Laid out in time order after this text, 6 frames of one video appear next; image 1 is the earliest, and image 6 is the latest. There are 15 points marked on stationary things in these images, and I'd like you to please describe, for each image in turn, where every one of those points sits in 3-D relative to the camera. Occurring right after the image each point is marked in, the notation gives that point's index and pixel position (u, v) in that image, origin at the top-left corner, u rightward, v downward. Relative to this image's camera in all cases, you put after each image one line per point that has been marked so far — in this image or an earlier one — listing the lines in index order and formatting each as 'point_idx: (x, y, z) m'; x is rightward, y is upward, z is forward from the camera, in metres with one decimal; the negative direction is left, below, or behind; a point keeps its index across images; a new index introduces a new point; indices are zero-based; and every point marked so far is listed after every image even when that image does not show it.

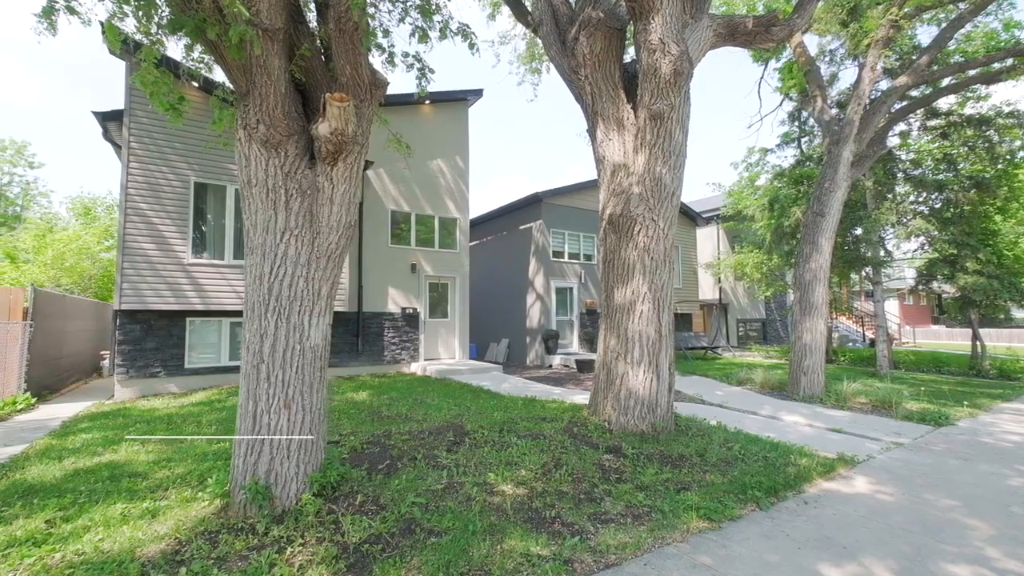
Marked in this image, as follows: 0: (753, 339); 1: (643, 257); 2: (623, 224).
0: (+9.8, -2.1, +18.3) m
1: (+1.5, +0.4, +5.1) m
2: (+1.3, +0.7, +5.2) m
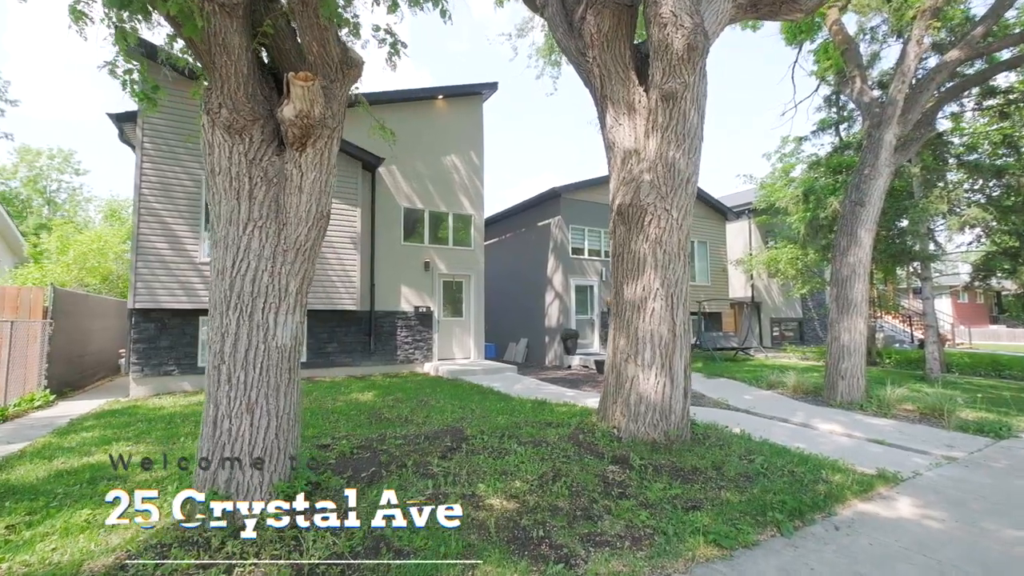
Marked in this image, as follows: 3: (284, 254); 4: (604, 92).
0: (+10.6, -2.0, +17.3) m
1: (+1.5, +0.4, +4.7) m
2: (+1.3, +0.8, +4.8) m
3: (-1.5, +0.2, +2.9) m
4: (+1.1, +2.3, +5.3) m
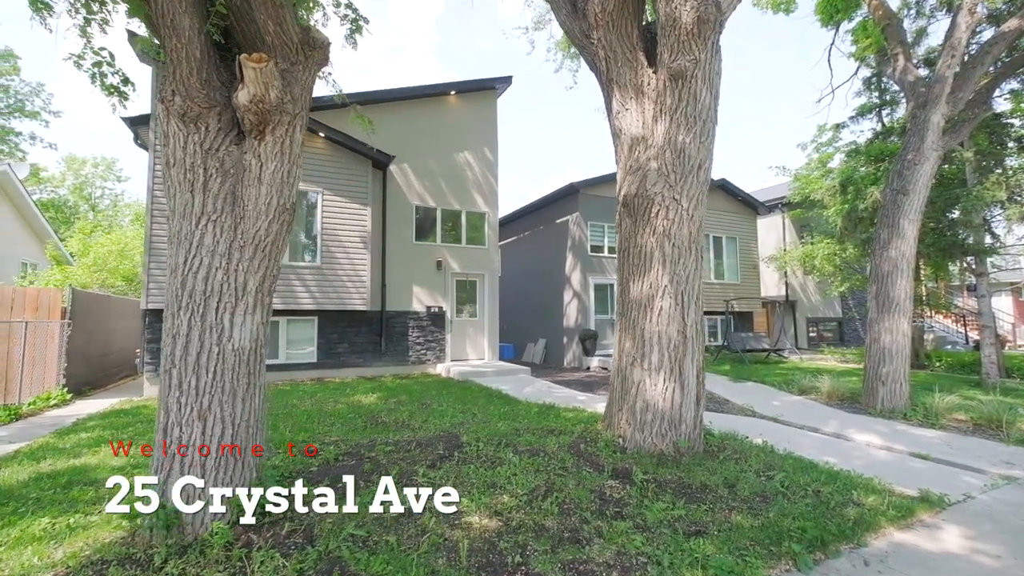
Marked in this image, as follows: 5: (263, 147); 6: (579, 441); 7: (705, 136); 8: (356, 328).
0: (+11.4, -1.9, +16.3) m
1: (+1.4, +0.4, +4.3) m
2: (+1.2, +0.8, +4.4) m
3: (-1.6, +0.2, +2.7) m
4: (+1.1, +2.3, +4.9) m
5: (-1.5, +0.9, +2.7) m
6: (+0.7, -1.5, +4.5) m
7: (+1.9, +1.5, +4.4) m
8: (-3.1, -0.8, +8.9) m
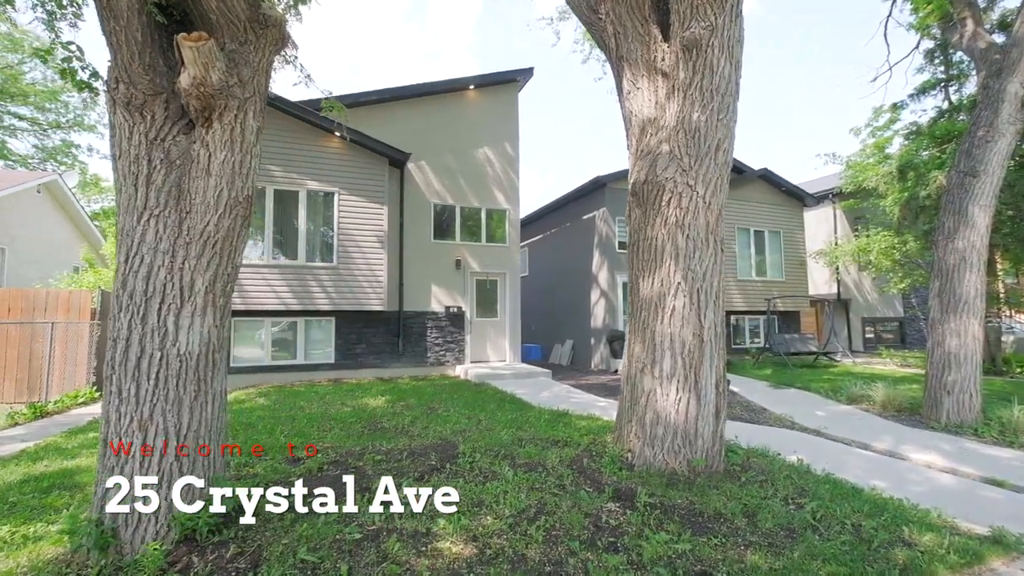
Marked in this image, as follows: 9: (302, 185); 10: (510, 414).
0: (+12.4, -1.8, +14.9) m
1: (+1.4, +0.4, +3.8) m
2: (+1.2, +0.8, +4.0) m
3: (-1.8, +0.2, +2.5) m
4: (+1.1, +2.3, +4.5) m
5: (-1.7, +0.9, +2.5) m
6: (+0.6, -1.5, +4.1) m
7: (+1.8, +1.5, +3.9) m
8: (-2.7, -0.8, +8.8) m
9: (-3.8, +1.9, +8.1) m
10: (0.0, -1.6, +5.7) m
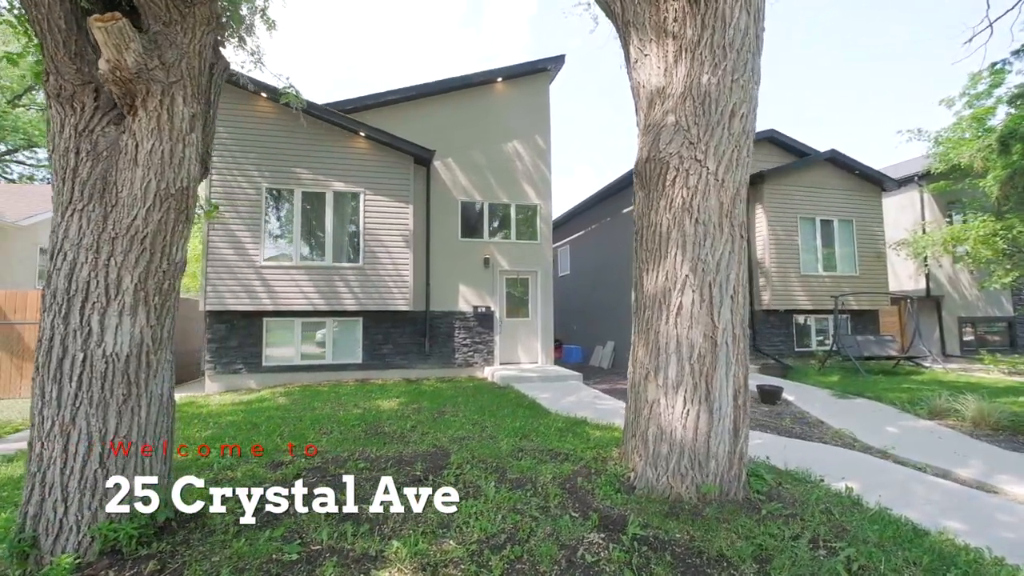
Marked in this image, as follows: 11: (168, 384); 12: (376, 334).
0: (+13.6, -1.6, +12.8) m
1: (+1.2, +0.5, +3.2) m
2: (+1.1, +0.9, +3.4) m
3: (-2.1, +0.2, +2.4) m
4: (+1.0, +2.4, +3.9) m
5: (-2.0, +0.9, +2.4) m
6: (+0.6, -1.5, +3.6) m
7: (+1.7, +1.6, +3.3) m
8: (-2.2, -0.8, +8.7) m
9: (-3.3, +1.9, +8.2) m
10: (+0.1, -1.6, +5.3) m
11: (-2.0, -0.5, +2.6) m
12: (-2.6, -0.9, +8.6) m
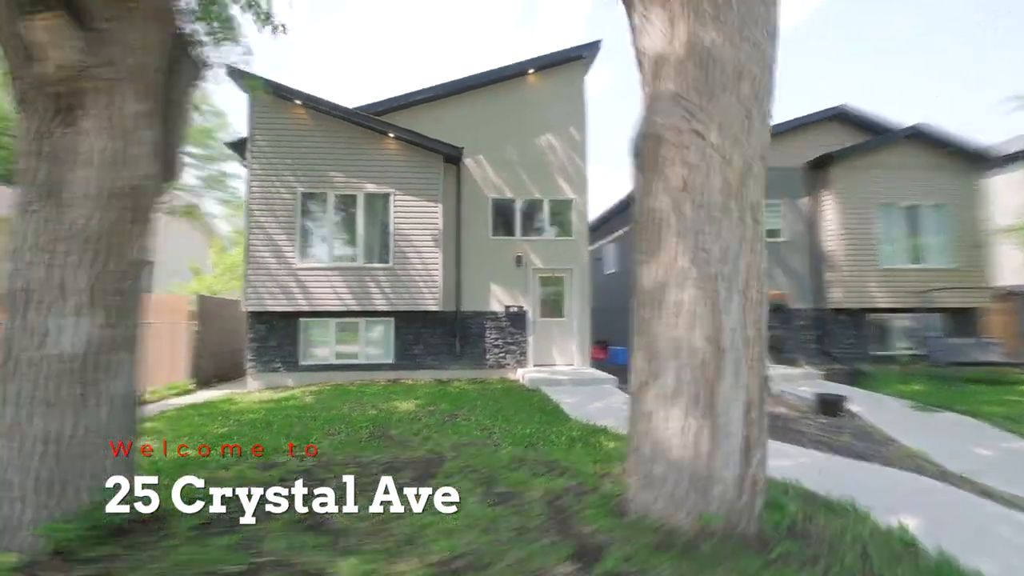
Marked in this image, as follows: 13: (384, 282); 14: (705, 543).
0: (+14.6, -1.5, +10.6) m
1: (+1.0, +0.5, +2.8) m
2: (+0.9, +0.9, +3.0) m
3: (-2.4, +0.2, +2.4) m
4: (+0.9, +2.4, +3.5) m
5: (-2.3, +0.9, +2.4) m
6: (+0.5, -1.4, +3.2) m
7: (+1.5, +1.6, +2.8) m
8: (-1.5, -0.8, +8.7) m
9: (-2.8, +1.9, +8.4) m
10: (+0.3, -1.6, +5.0) m
11: (-2.2, -0.5, +2.5) m
12: (-2.0, -0.9, +8.6) m
13: (-2.4, +0.1, +8.3) m
14: (+1.1, -1.4, +2.5) m
